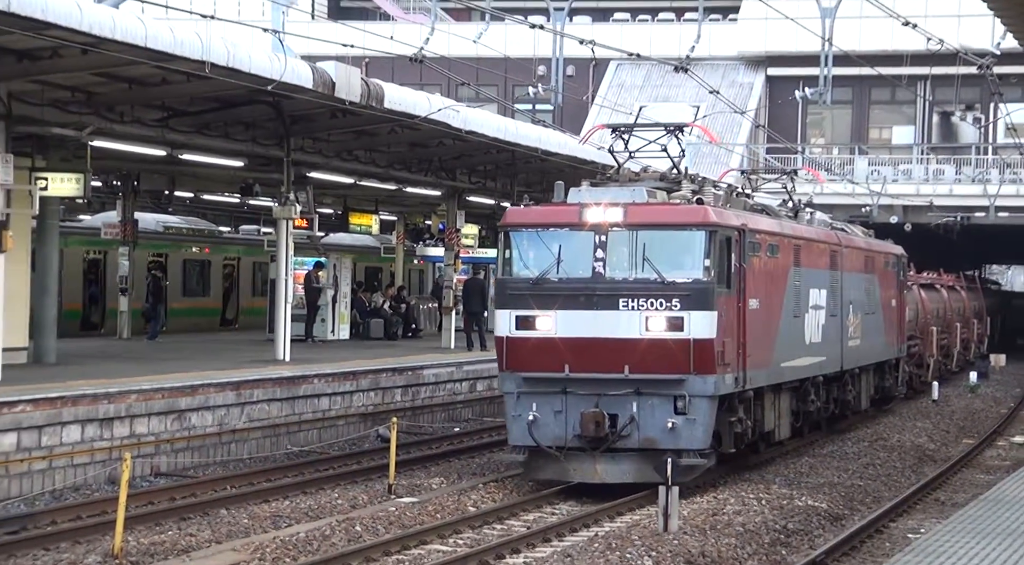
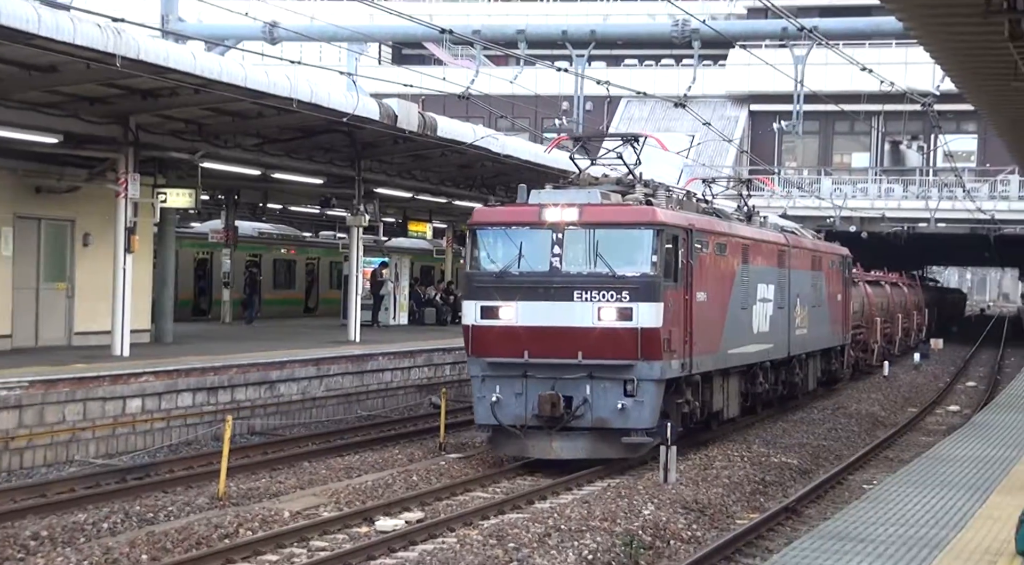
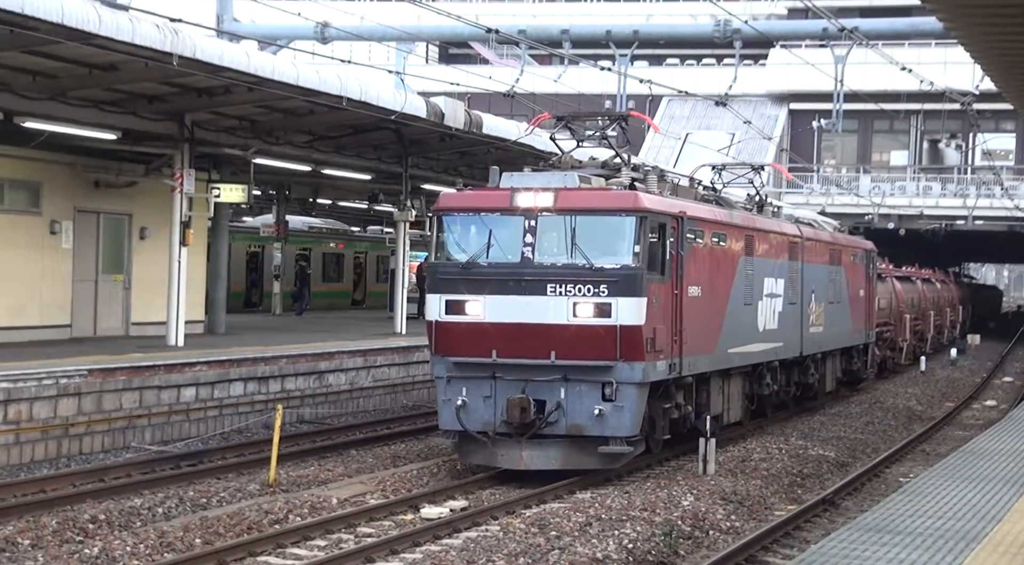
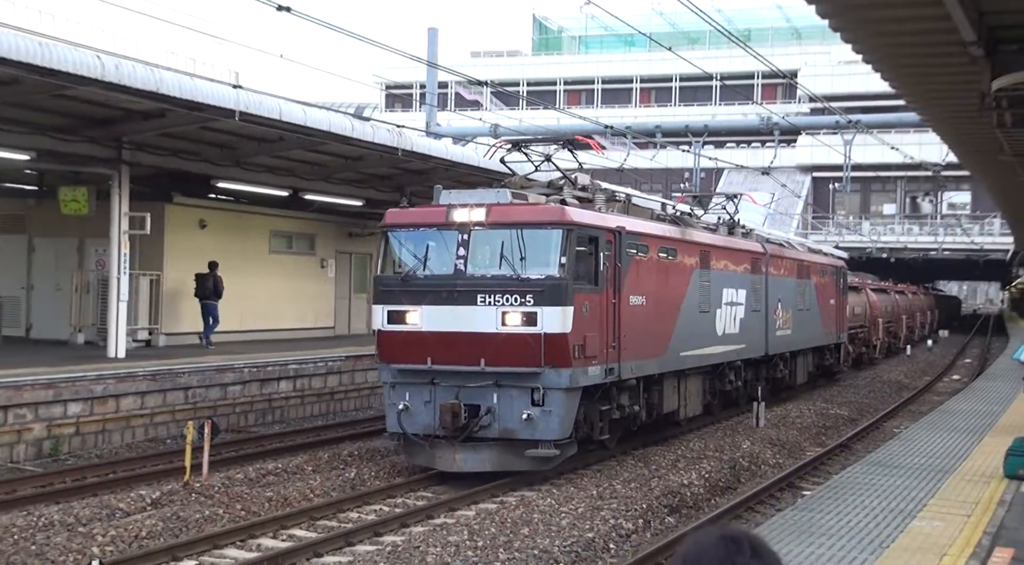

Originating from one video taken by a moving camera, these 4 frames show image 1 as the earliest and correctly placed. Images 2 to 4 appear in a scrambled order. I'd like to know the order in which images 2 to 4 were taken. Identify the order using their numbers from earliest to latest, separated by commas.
2, 3, 4
